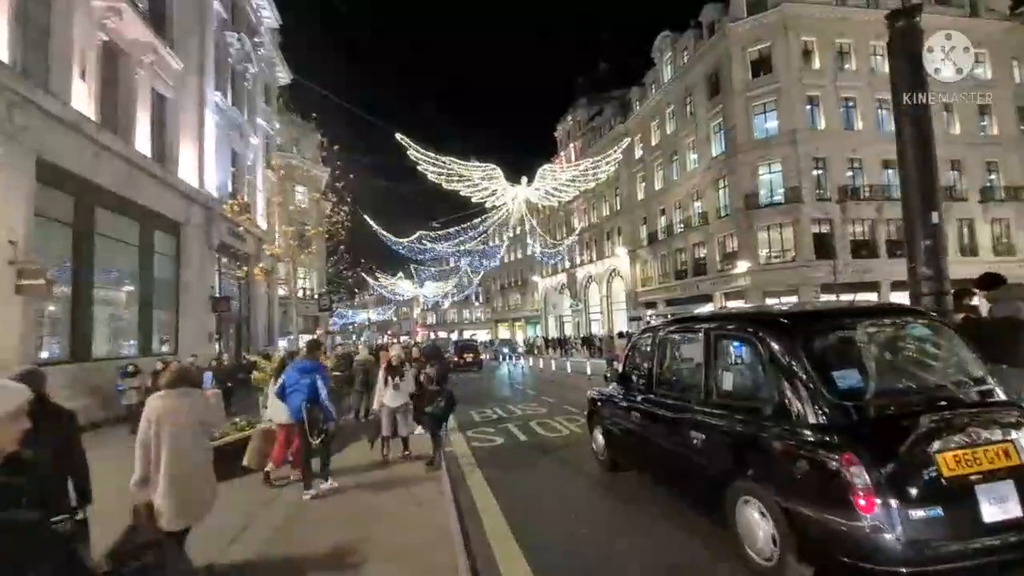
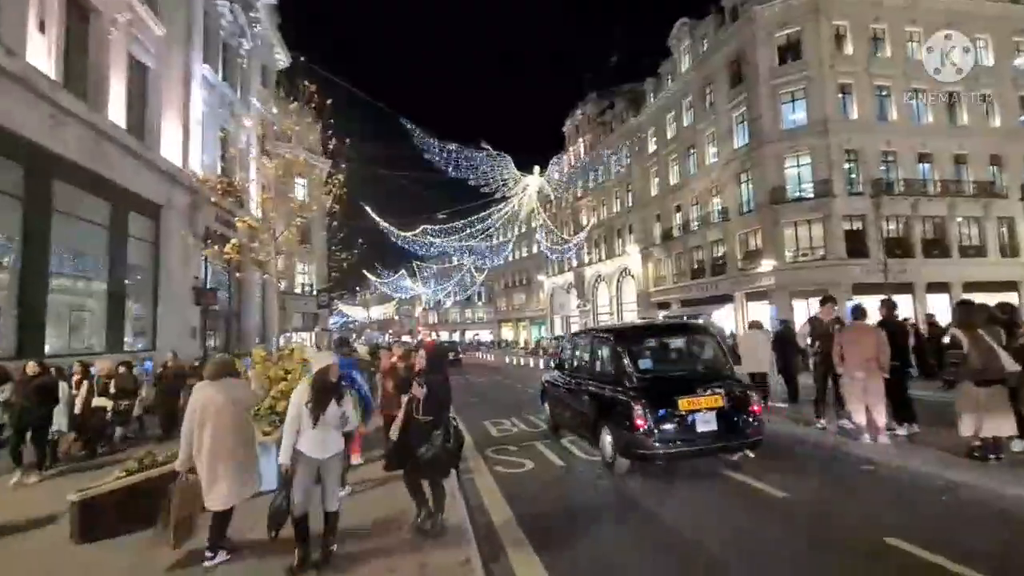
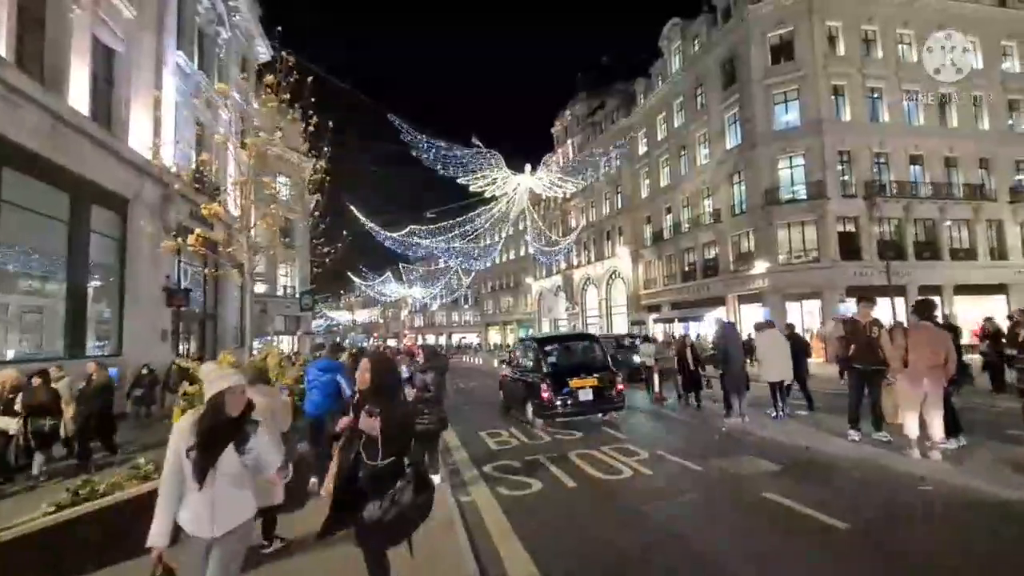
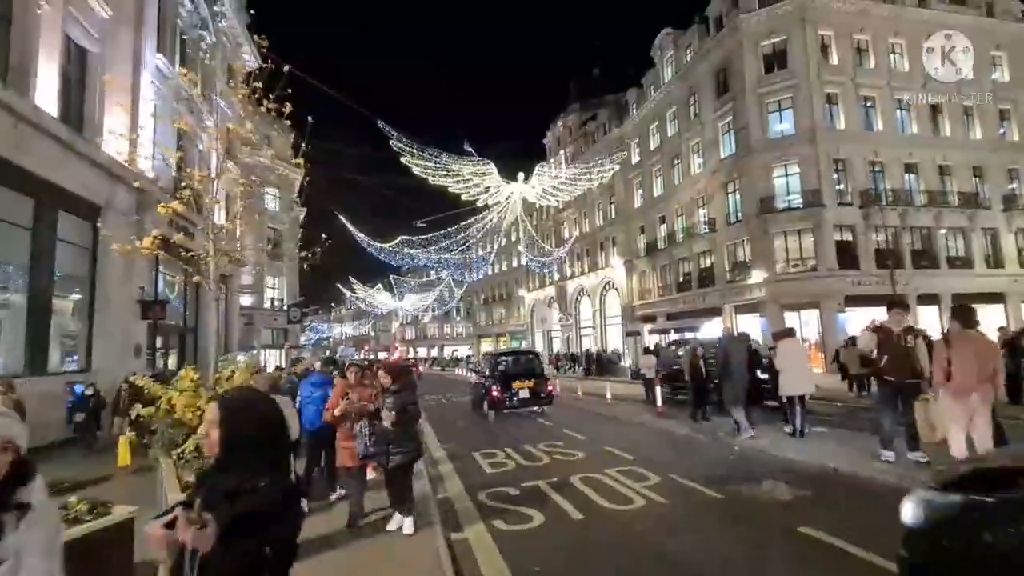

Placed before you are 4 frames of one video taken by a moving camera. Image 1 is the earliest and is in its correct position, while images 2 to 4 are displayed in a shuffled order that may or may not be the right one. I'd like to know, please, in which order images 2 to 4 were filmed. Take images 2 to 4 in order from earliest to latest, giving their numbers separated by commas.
2, 3, 4
